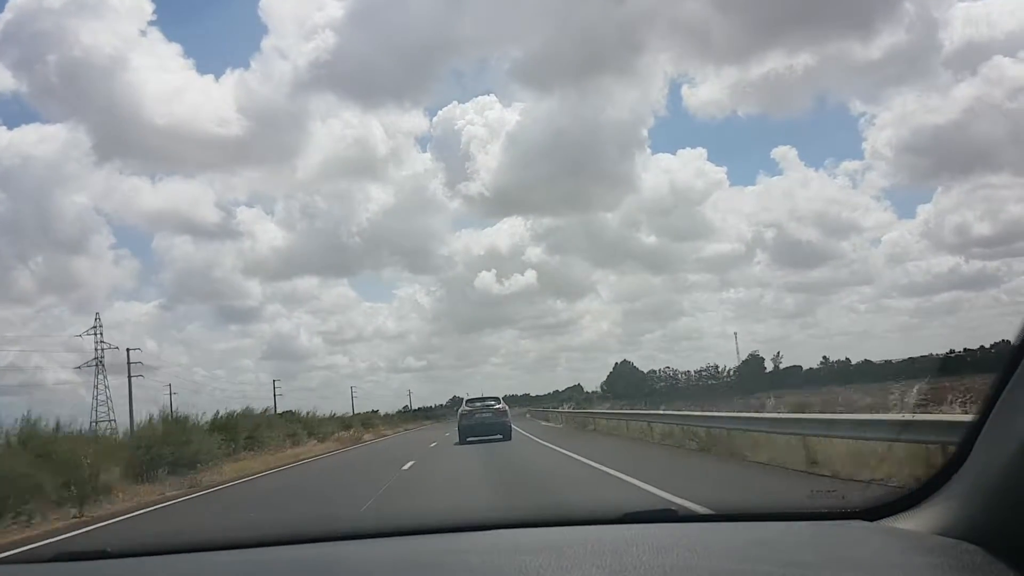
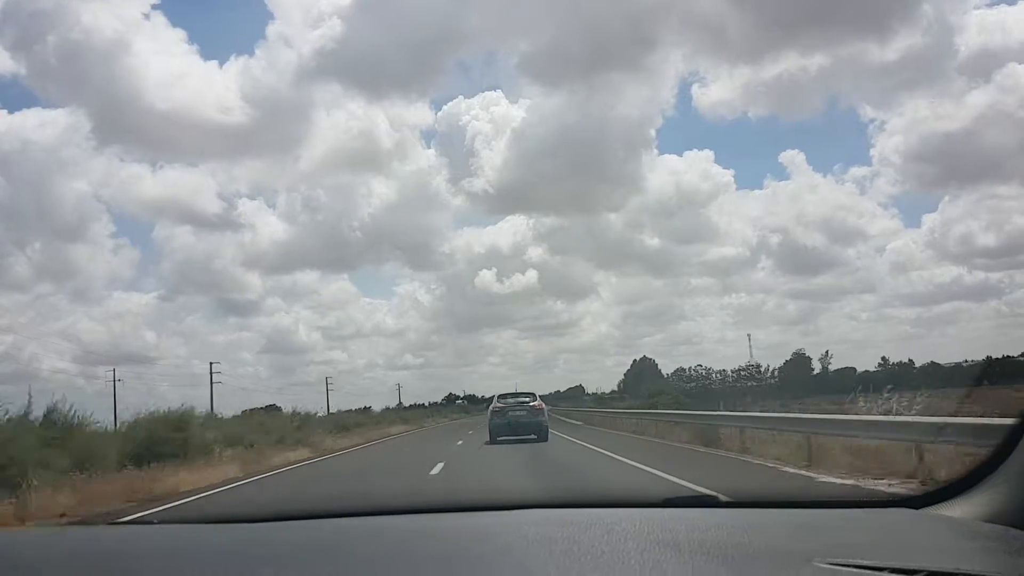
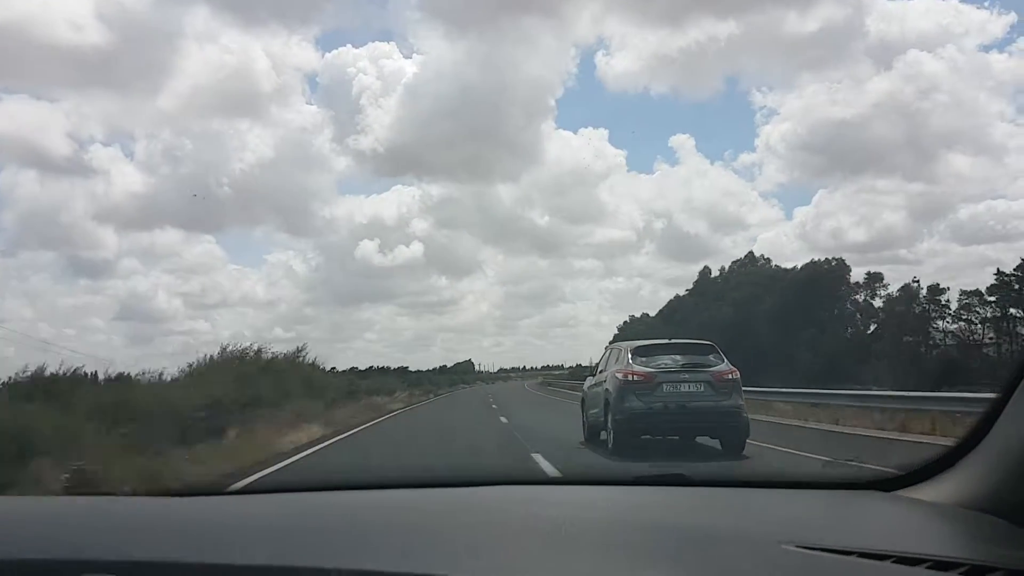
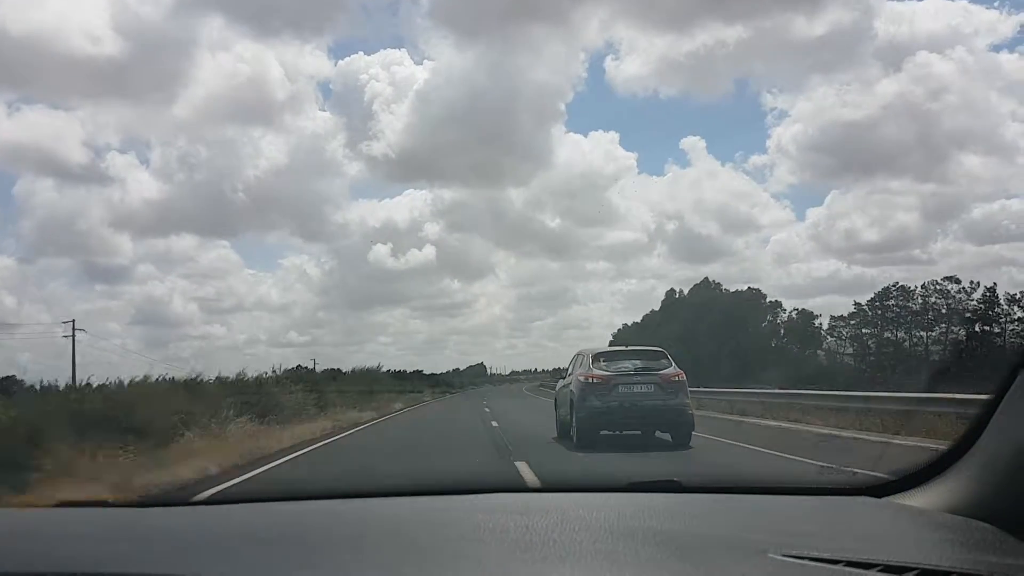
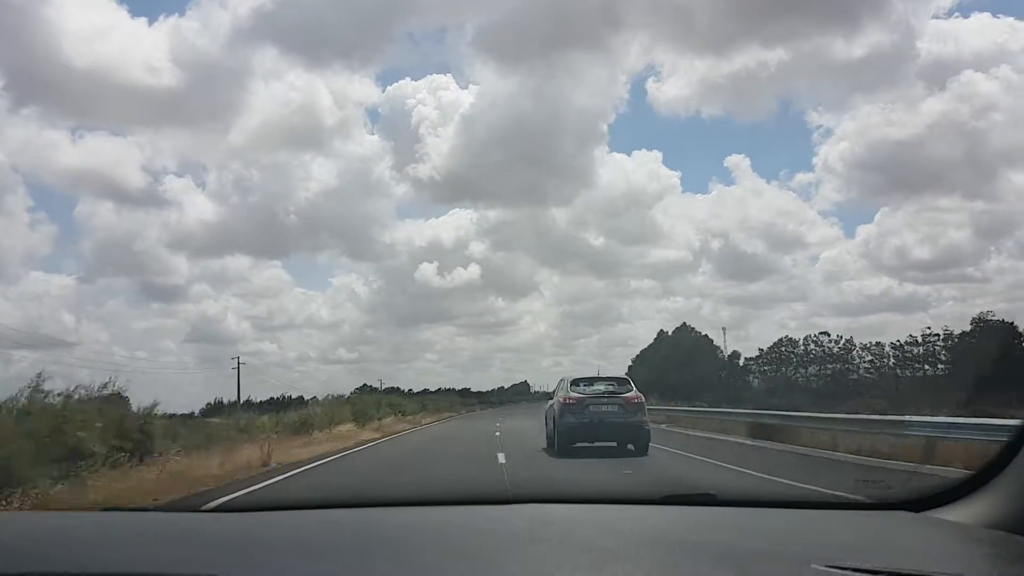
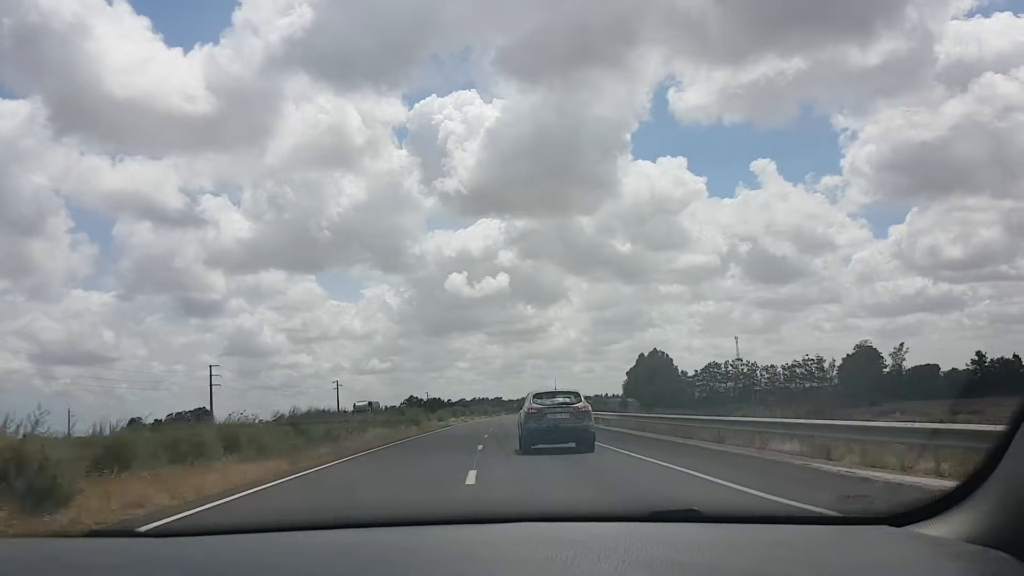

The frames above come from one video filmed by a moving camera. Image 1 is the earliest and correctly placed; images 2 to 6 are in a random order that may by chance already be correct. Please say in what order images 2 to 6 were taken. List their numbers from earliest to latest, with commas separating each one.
2, 6, 5, 4, 3
